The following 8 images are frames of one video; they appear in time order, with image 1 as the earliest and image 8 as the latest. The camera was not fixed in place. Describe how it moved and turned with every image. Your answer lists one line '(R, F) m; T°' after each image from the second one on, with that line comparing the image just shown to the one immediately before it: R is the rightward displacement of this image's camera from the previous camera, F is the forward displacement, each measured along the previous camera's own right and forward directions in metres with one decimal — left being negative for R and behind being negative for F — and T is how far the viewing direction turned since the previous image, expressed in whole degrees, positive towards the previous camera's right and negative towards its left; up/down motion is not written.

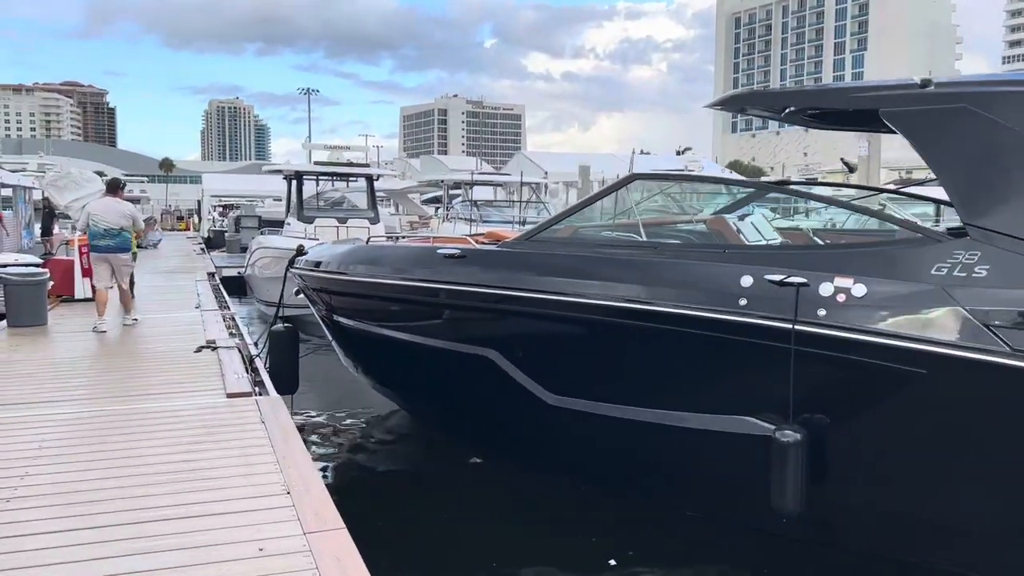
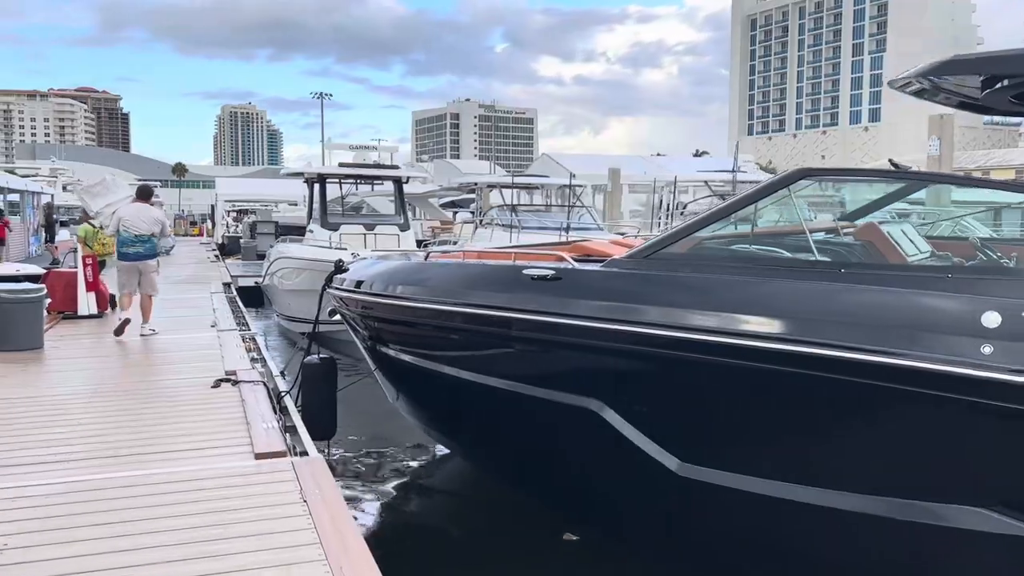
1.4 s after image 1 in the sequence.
(-0.4, +1.1) m; -1°
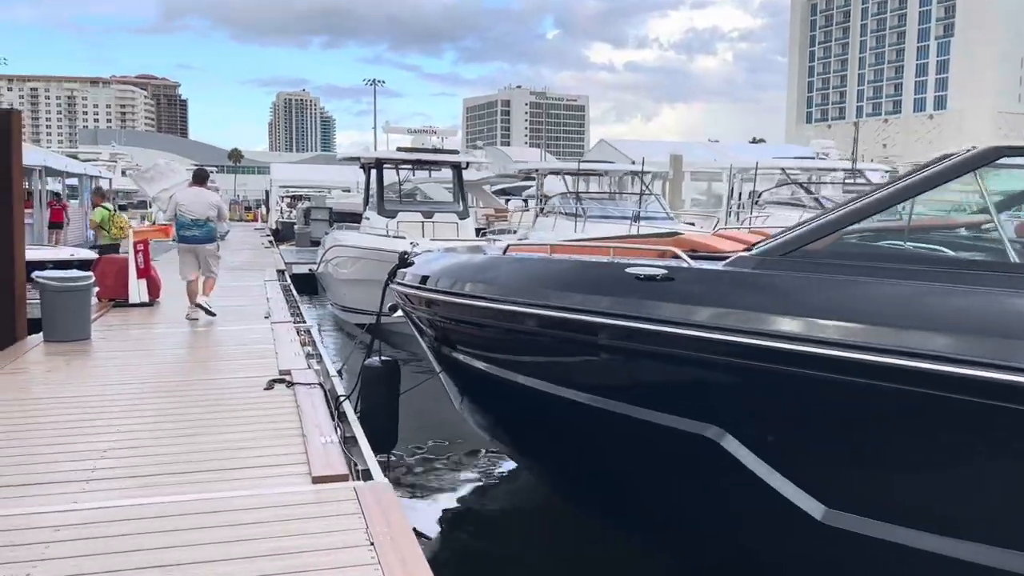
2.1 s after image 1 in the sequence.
(-0.2, +0.6) m; -3°
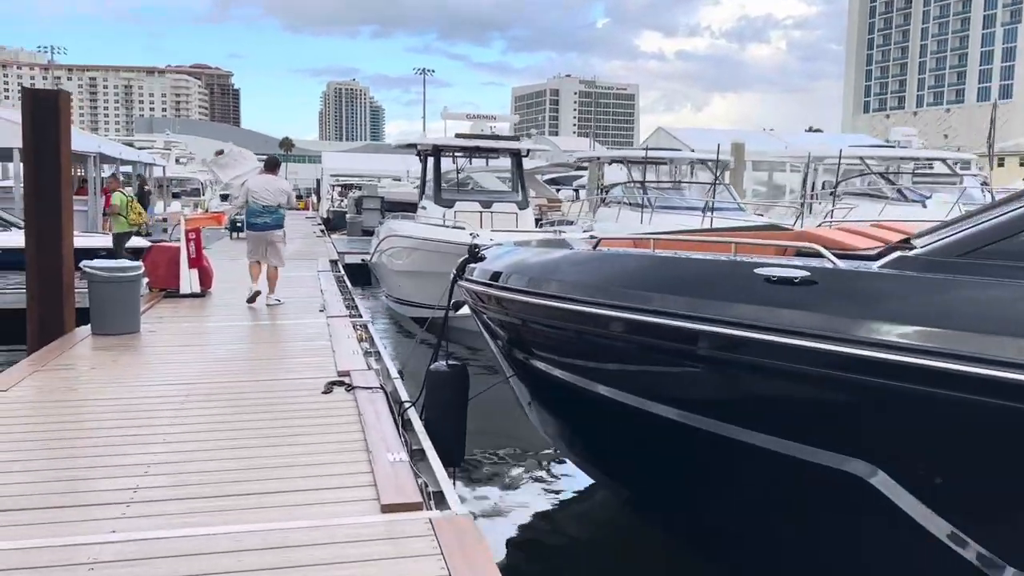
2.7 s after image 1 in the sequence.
(-0.2, +0.5) m; -3°
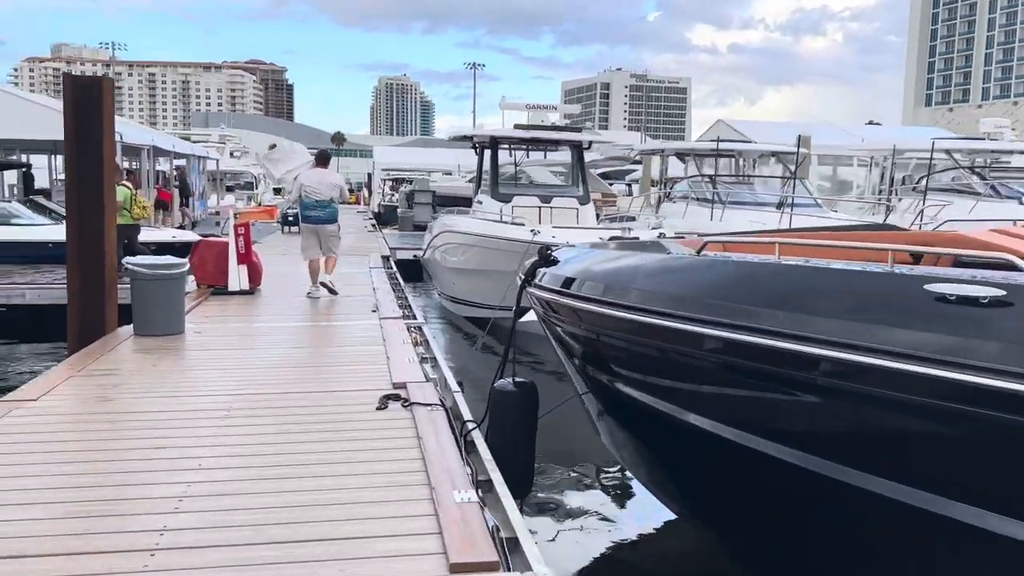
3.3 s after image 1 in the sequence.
(-0.1, +0.5) m; -3°
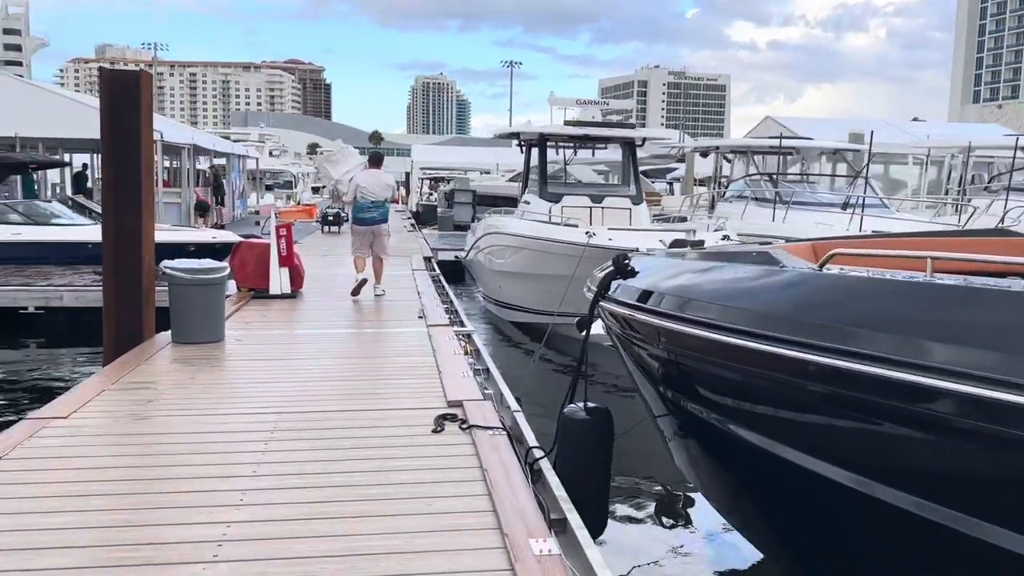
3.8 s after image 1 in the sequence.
(-0.2, +0.4) m; -2°
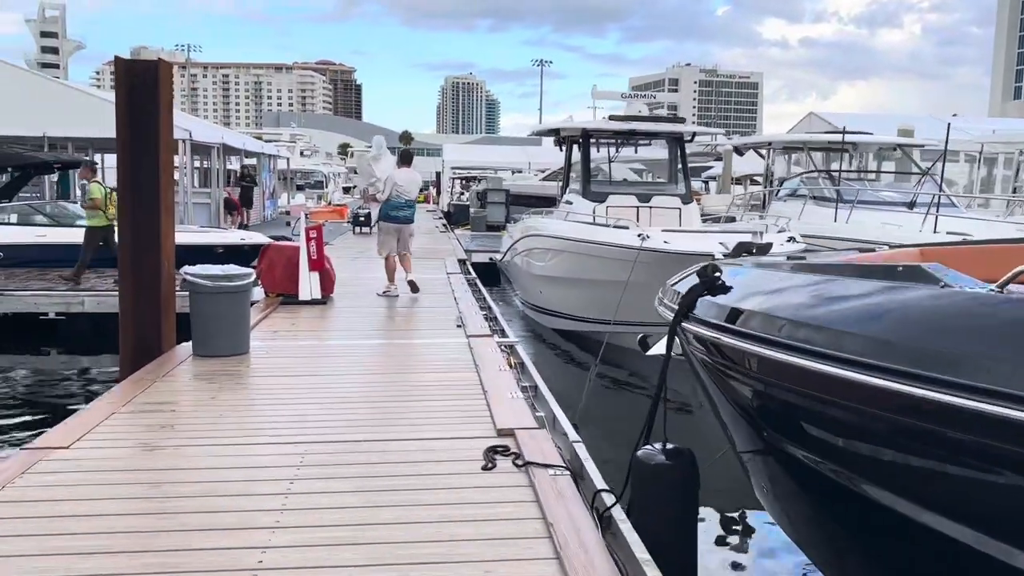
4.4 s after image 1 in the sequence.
(-0.1, +0.6) m; -2°
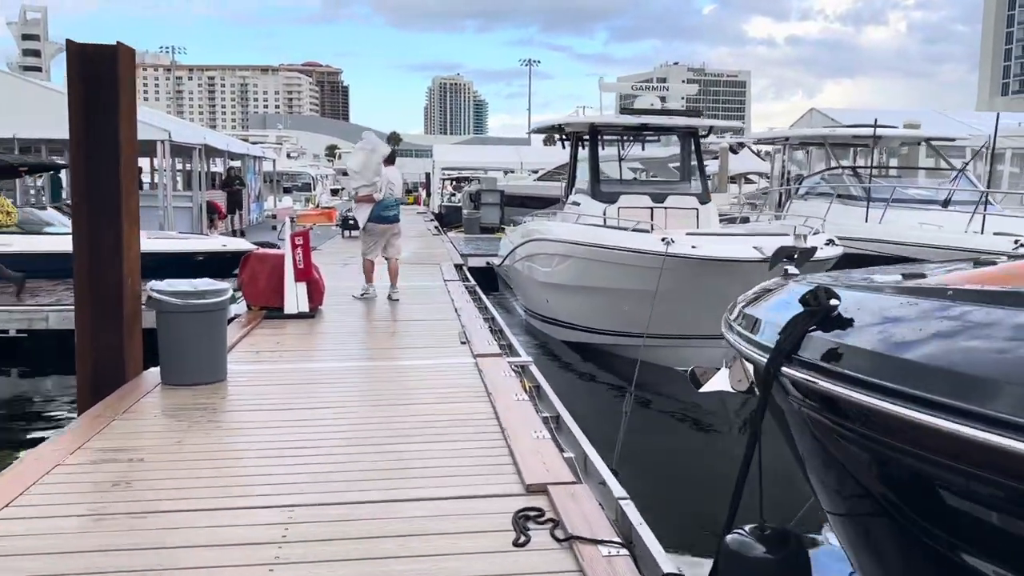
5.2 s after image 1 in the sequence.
(-0.2, +0.7) m; +1°
